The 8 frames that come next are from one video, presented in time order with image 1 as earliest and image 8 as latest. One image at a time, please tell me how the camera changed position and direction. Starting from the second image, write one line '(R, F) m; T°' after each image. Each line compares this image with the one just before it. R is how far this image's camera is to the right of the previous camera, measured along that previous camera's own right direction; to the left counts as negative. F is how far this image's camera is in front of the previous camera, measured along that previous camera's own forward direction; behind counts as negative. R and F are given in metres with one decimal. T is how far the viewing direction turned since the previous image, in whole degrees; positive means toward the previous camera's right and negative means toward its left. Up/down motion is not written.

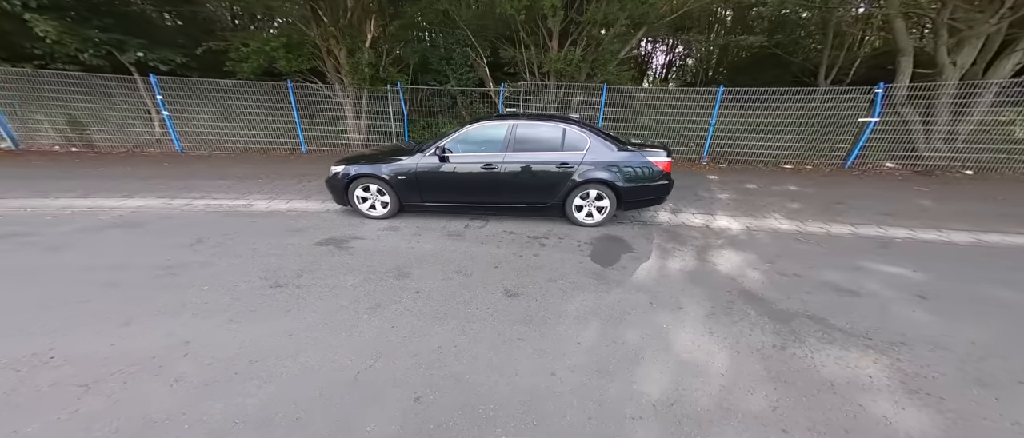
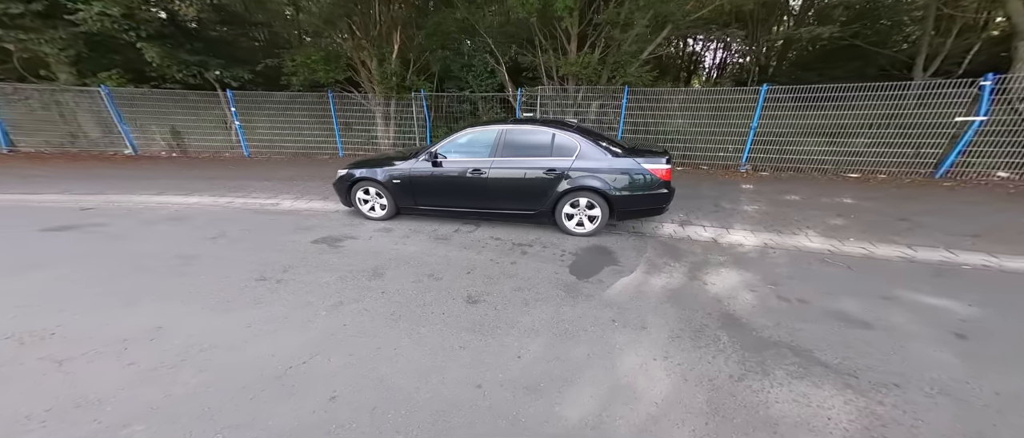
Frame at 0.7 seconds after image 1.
(+0.8, +0.1) m; -9°
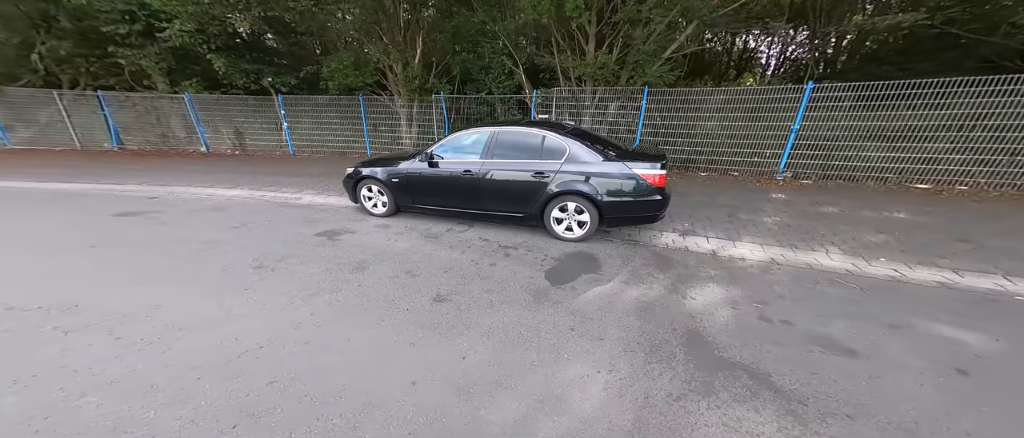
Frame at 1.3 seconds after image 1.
(+0.7, 0.0) m; -7°
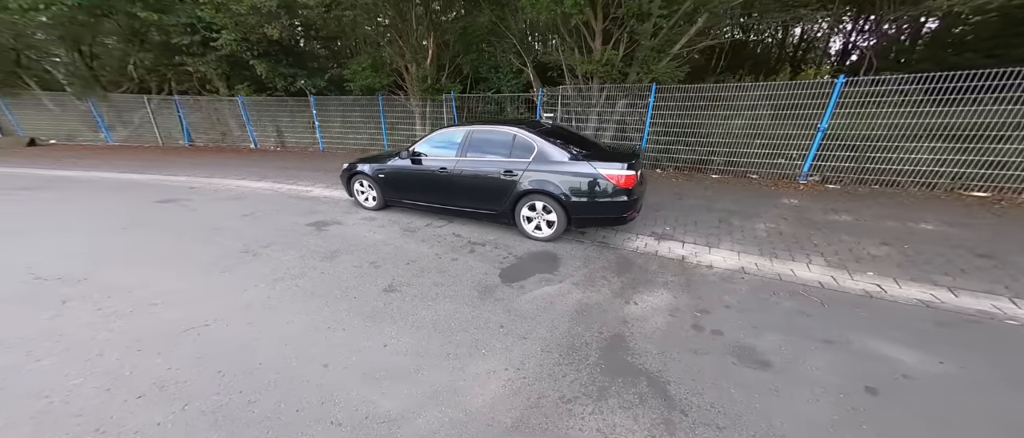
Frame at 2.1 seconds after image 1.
(+0.8, 0.0) m; -6°
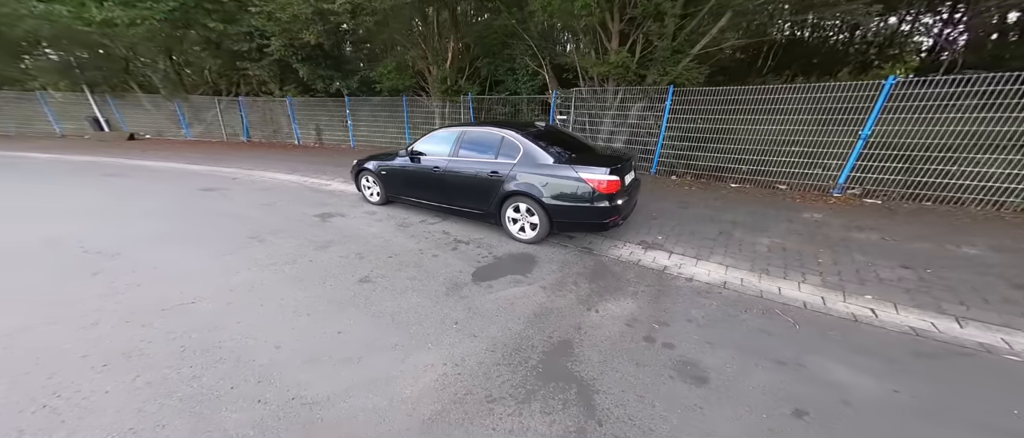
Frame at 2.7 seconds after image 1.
(+0.6, 0.0) m; -6°
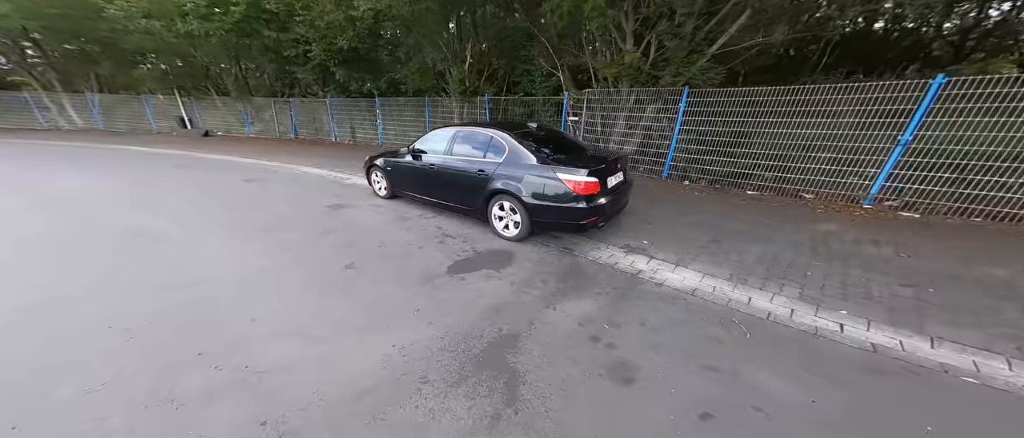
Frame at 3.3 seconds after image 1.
(+0.6, -0.1) m; -6°
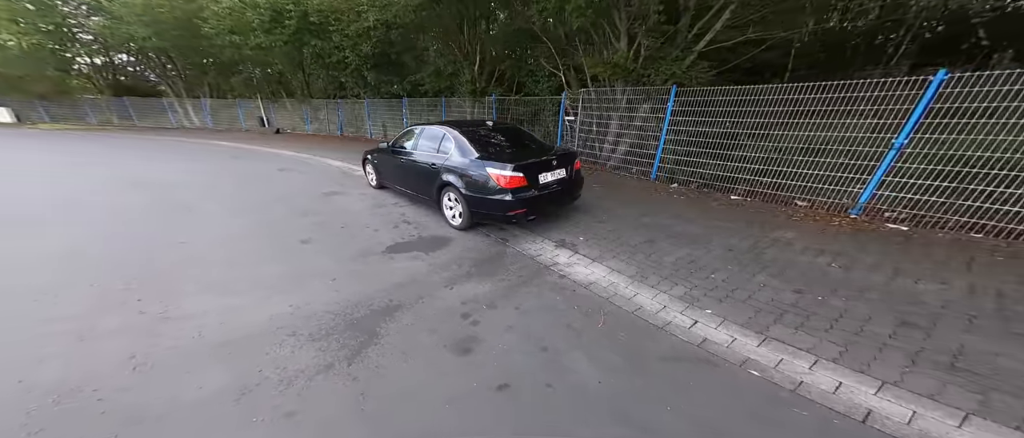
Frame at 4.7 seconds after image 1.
(+1.3, -0.2) m; -8°
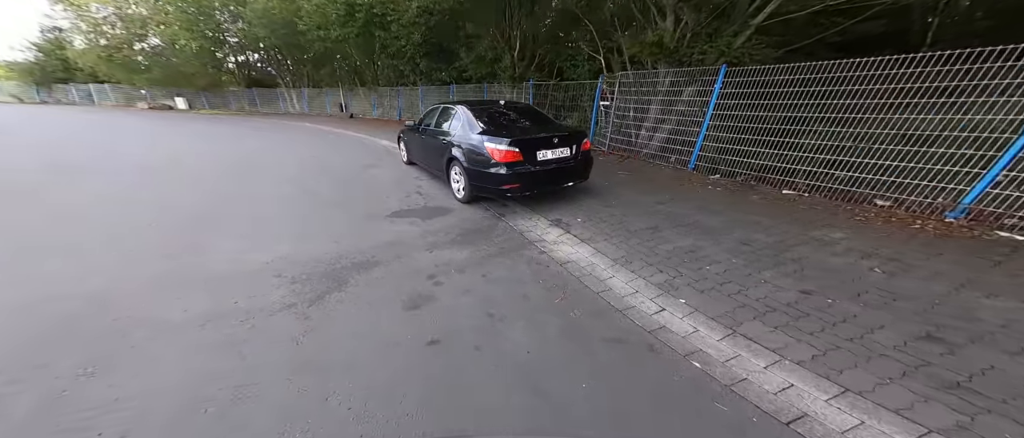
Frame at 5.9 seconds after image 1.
(+0.7, +0.1) m; -9°
